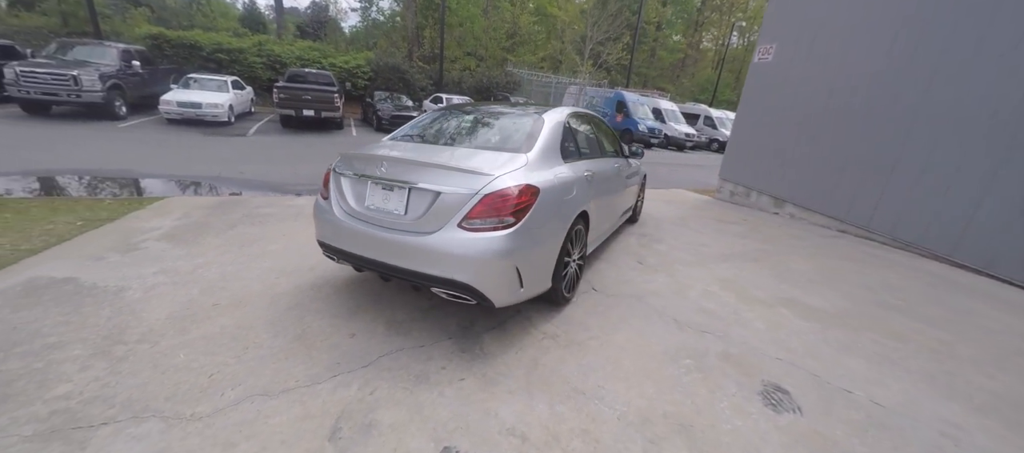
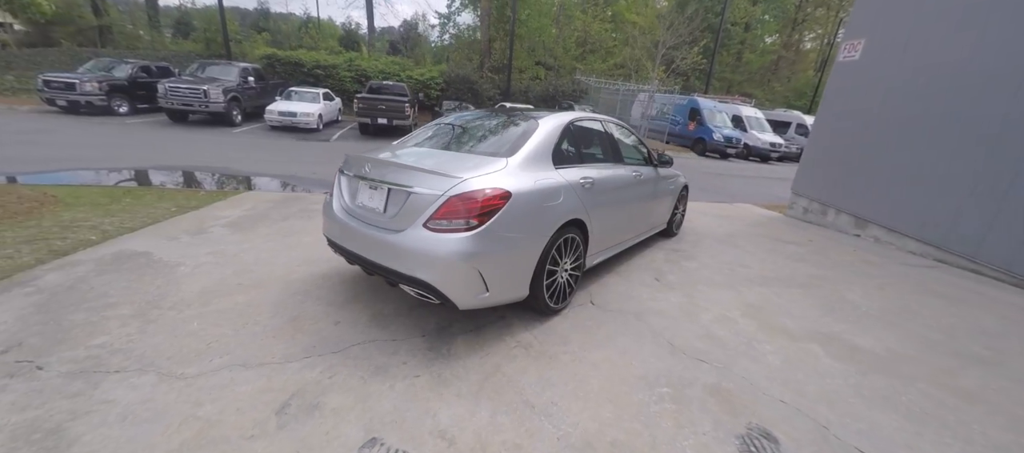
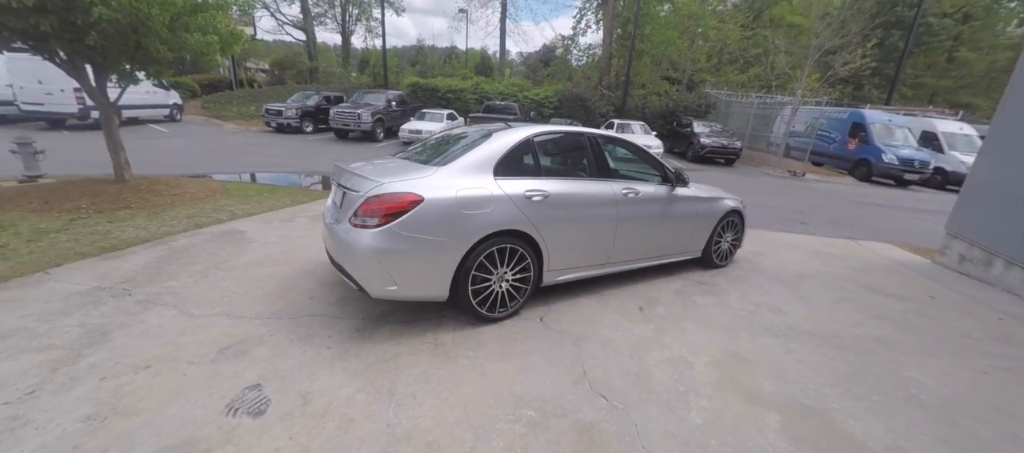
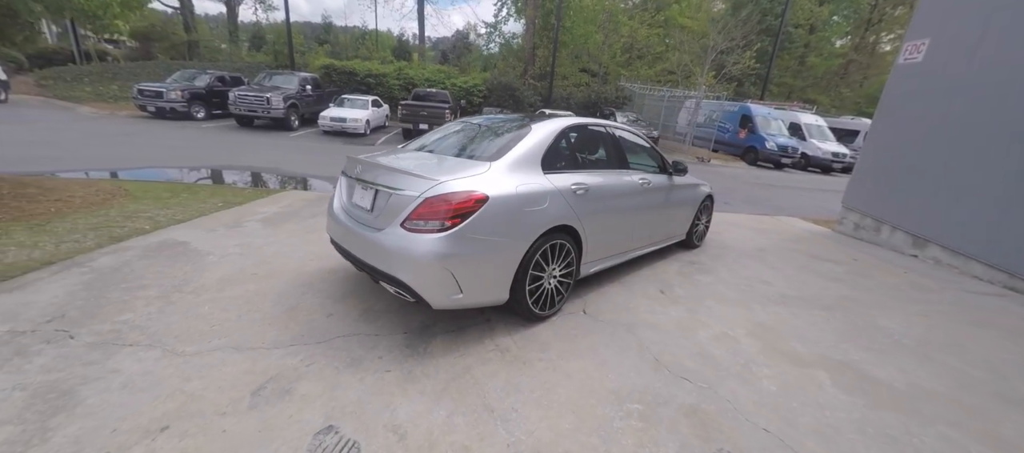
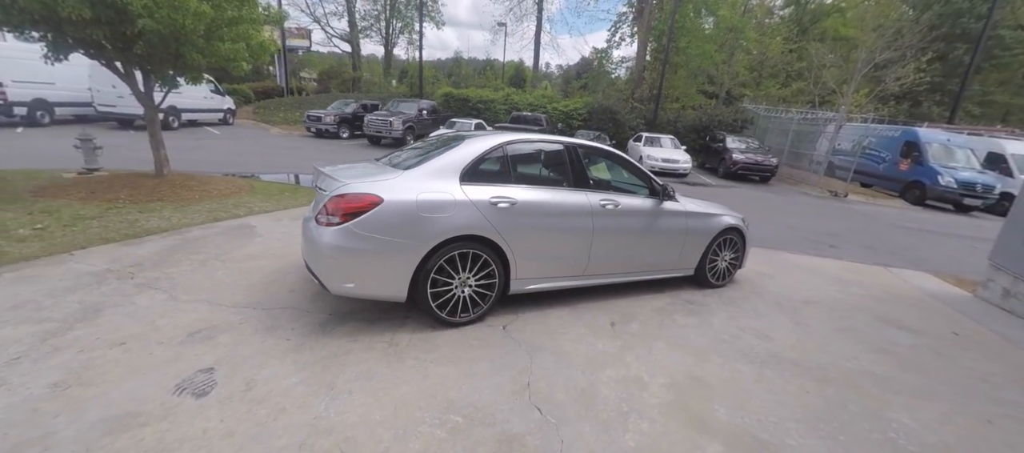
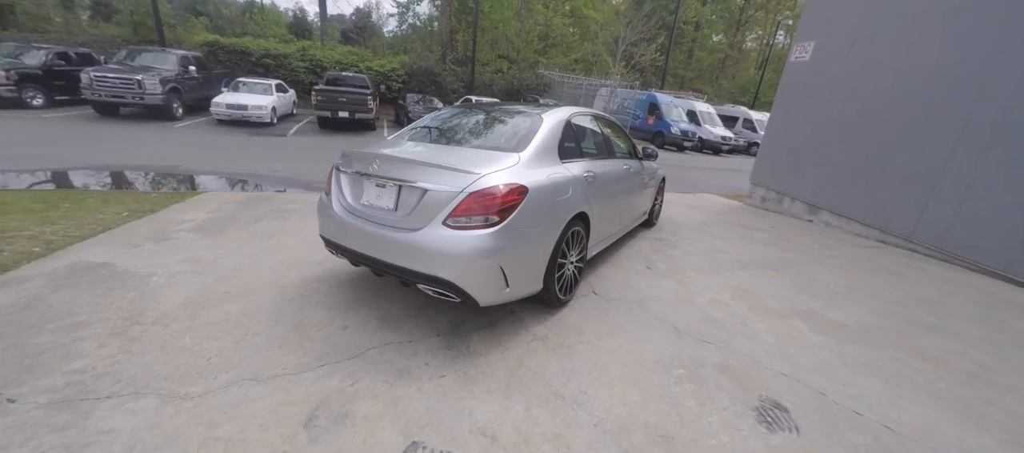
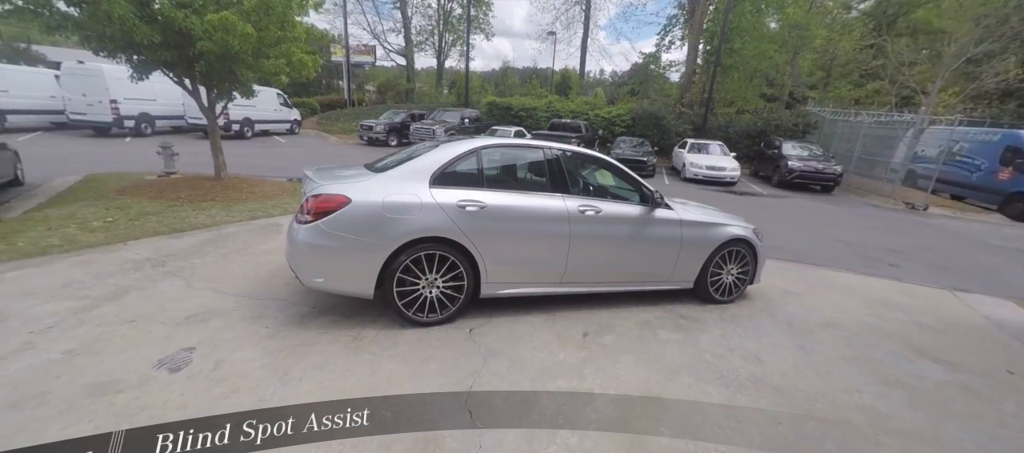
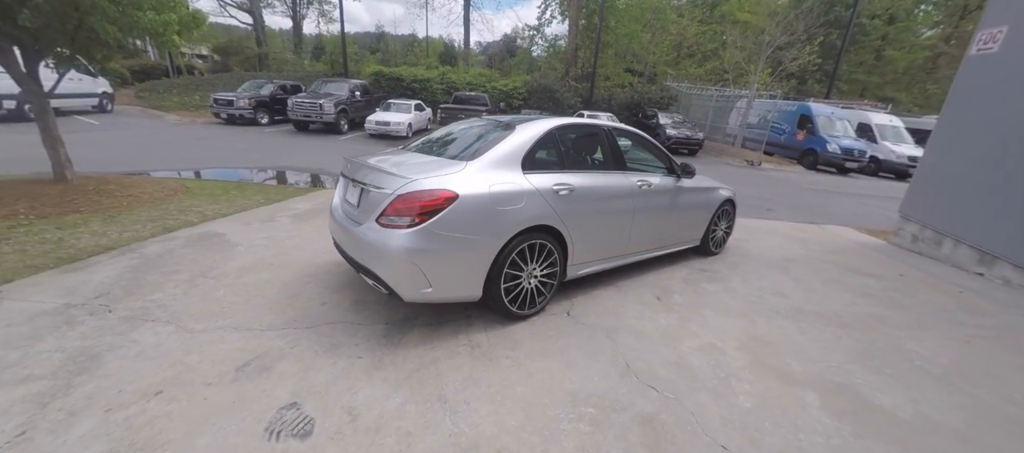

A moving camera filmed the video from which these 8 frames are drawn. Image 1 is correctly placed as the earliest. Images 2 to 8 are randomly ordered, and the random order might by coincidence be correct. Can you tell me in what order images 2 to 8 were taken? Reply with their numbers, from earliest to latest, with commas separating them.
6, 2, 4, 8, 3, 5, 7
